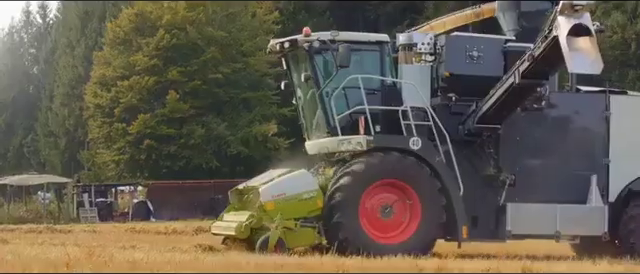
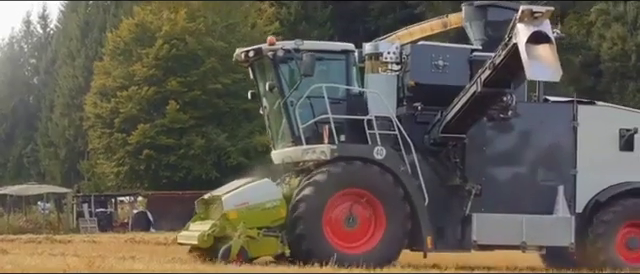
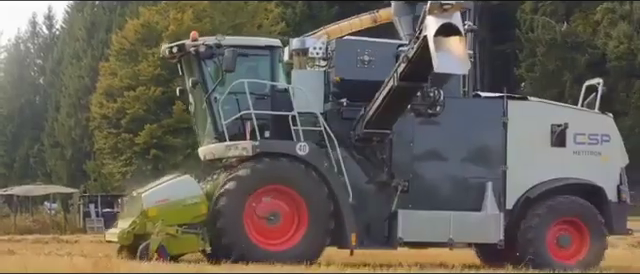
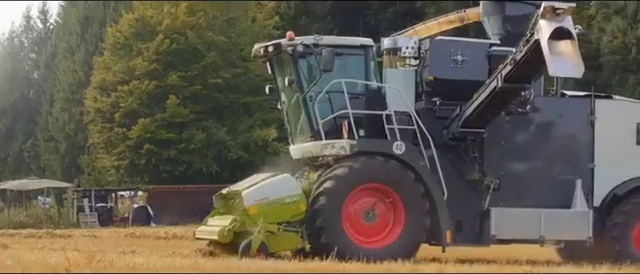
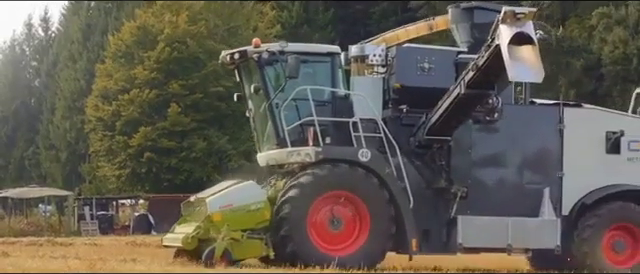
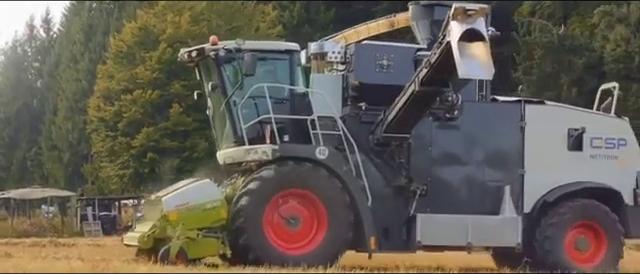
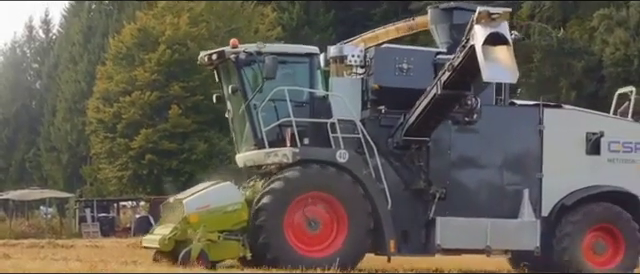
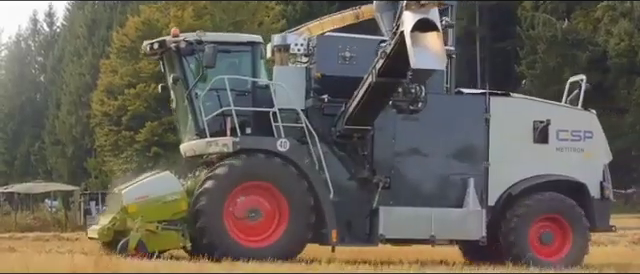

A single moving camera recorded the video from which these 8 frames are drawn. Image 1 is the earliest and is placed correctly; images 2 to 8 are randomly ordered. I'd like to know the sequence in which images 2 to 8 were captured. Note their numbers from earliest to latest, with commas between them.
4, 2, 5, 7, 6, 3, 8
